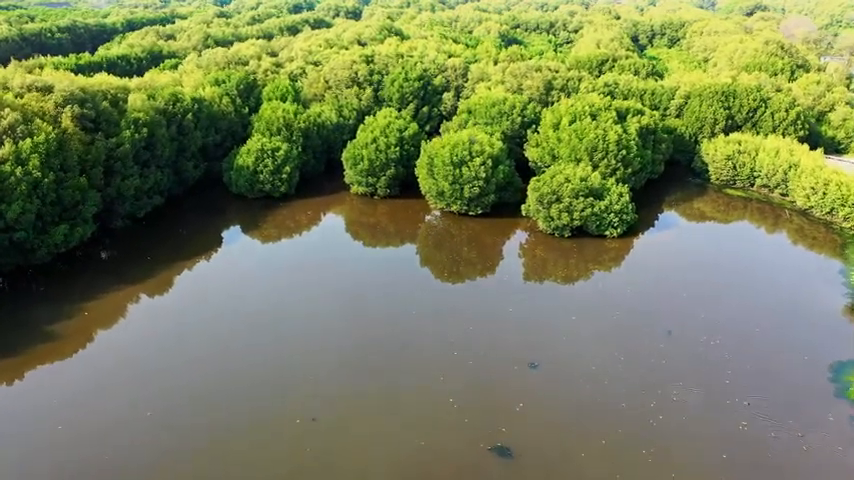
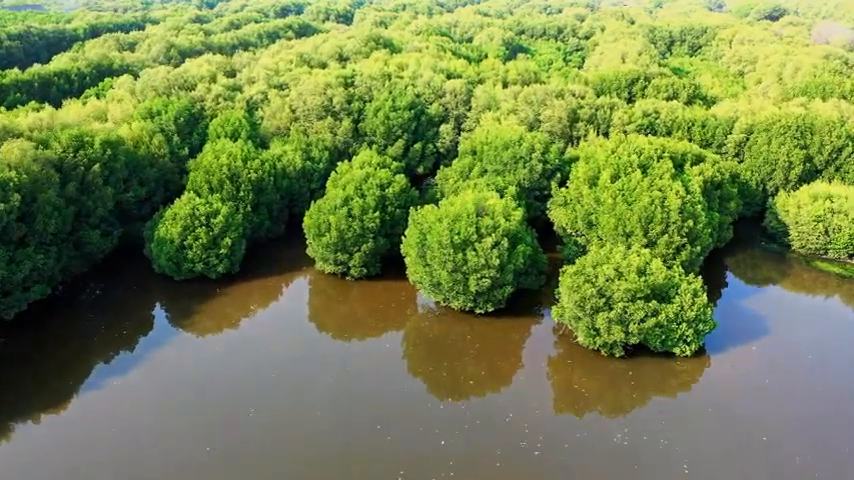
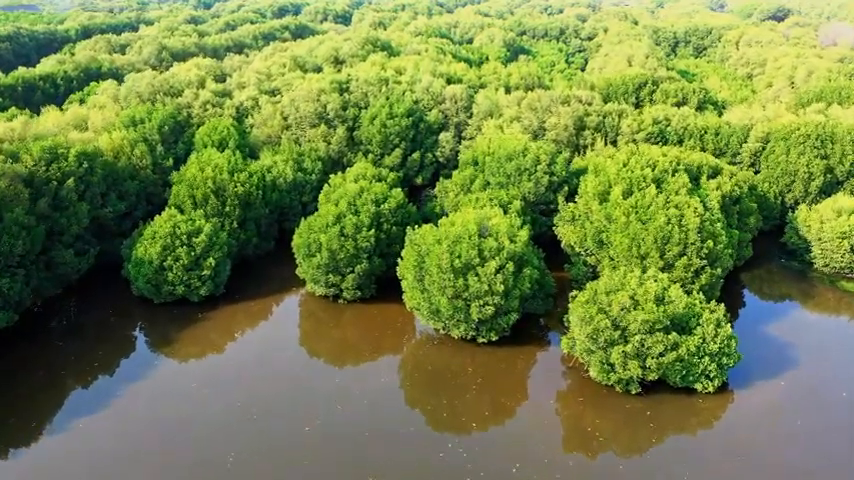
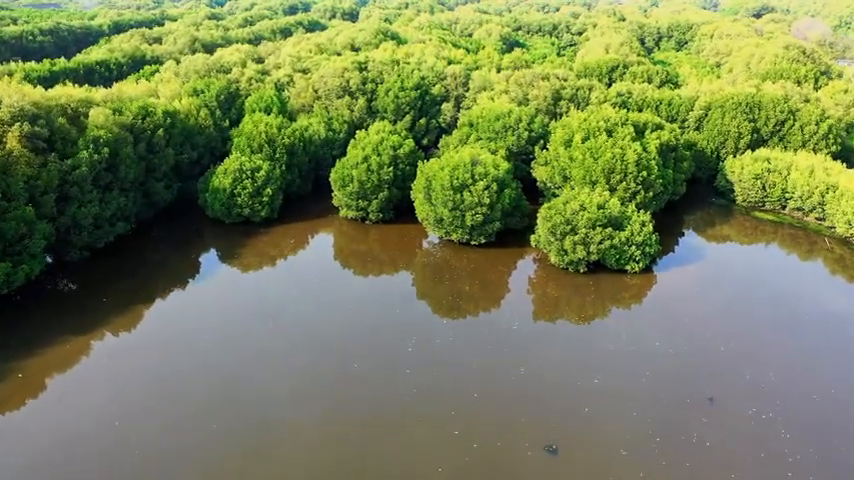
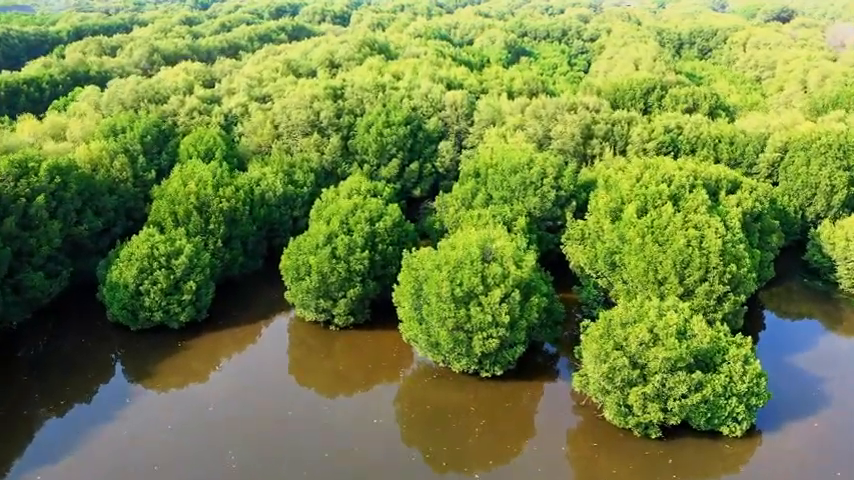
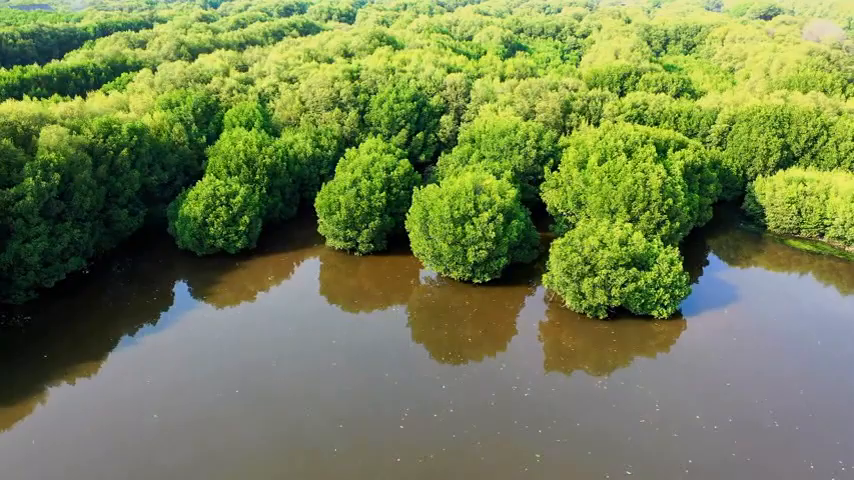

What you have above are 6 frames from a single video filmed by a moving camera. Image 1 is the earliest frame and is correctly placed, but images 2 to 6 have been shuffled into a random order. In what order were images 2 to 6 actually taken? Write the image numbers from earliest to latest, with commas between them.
4, 6, 2, 3, 5
